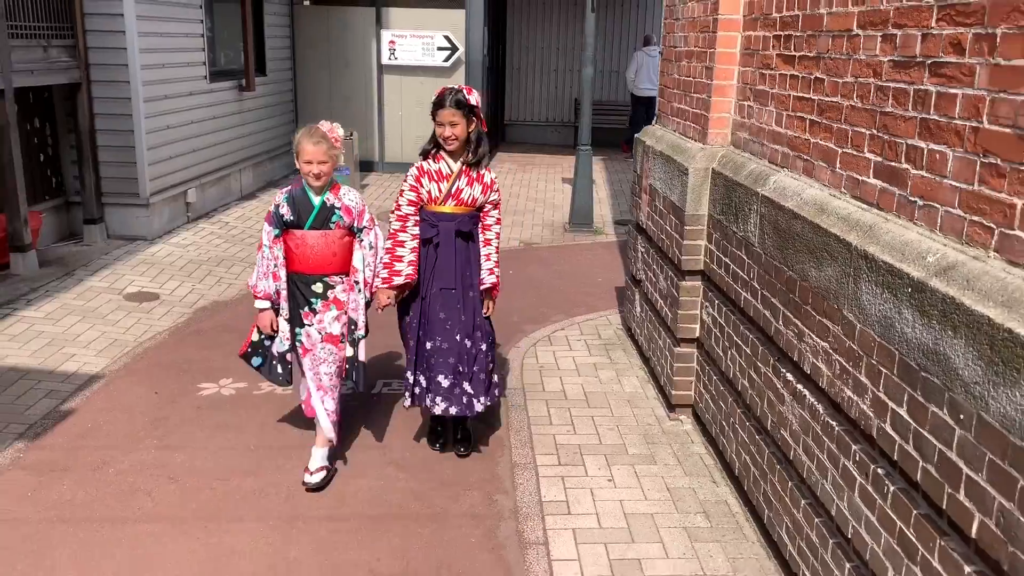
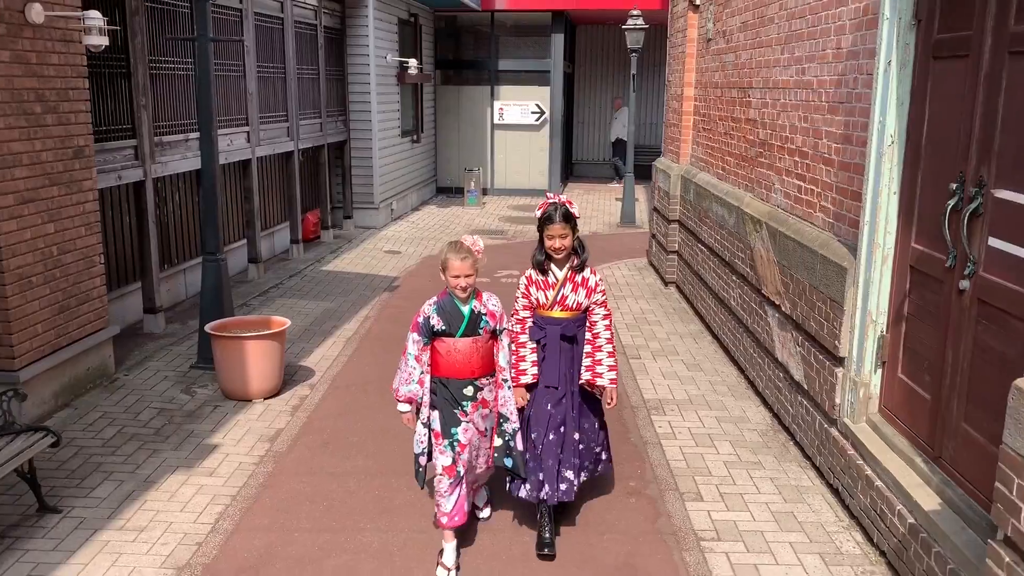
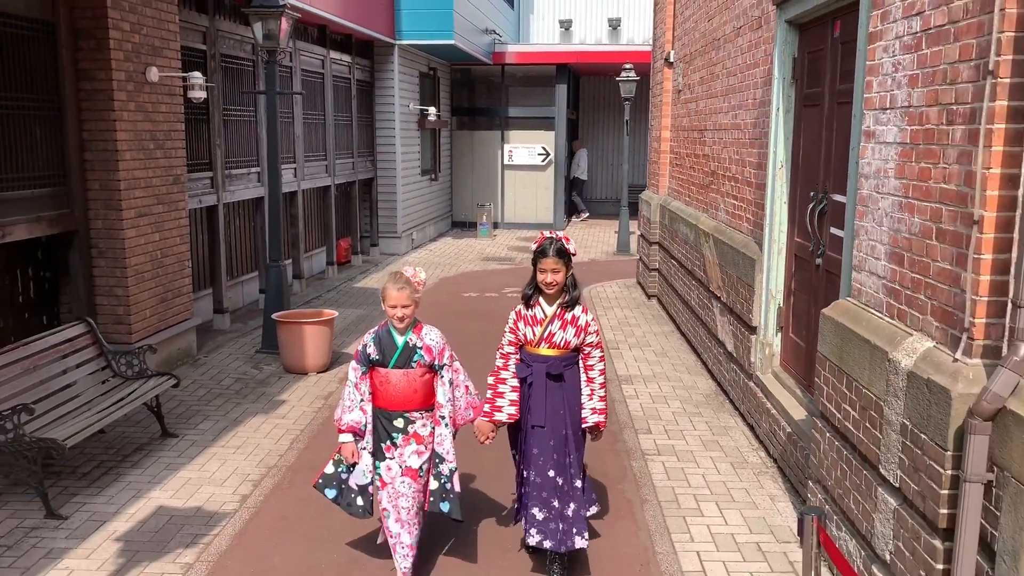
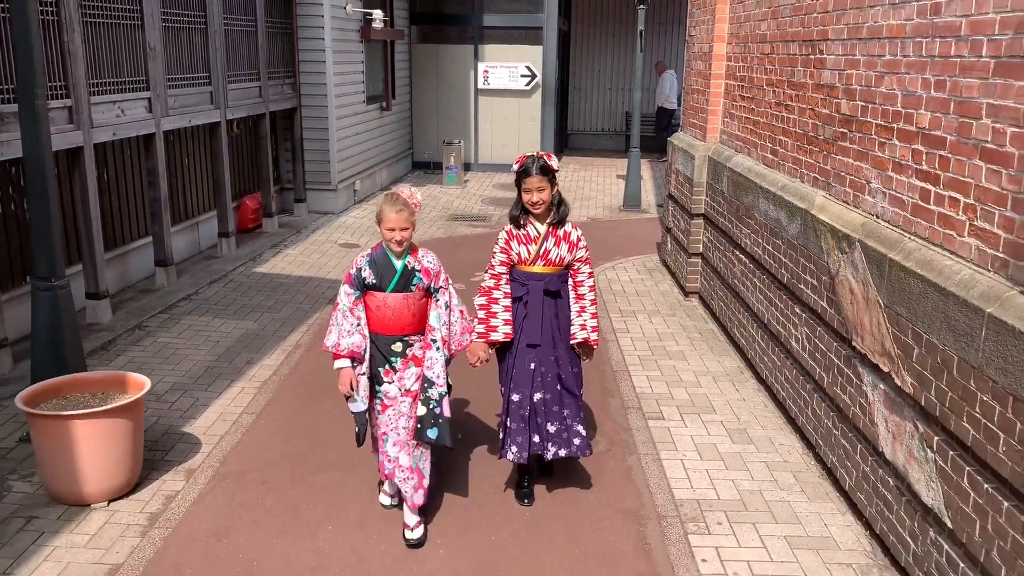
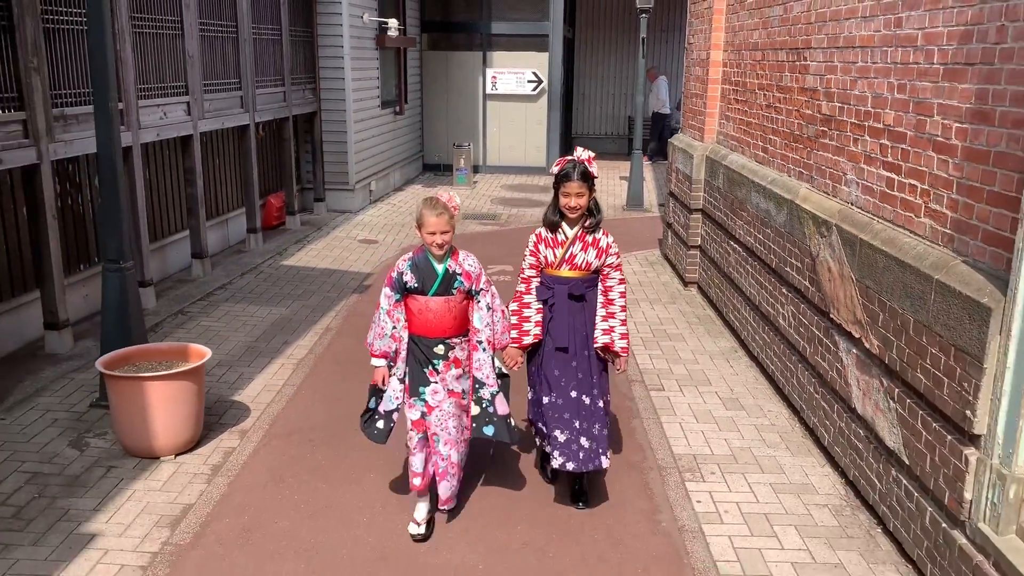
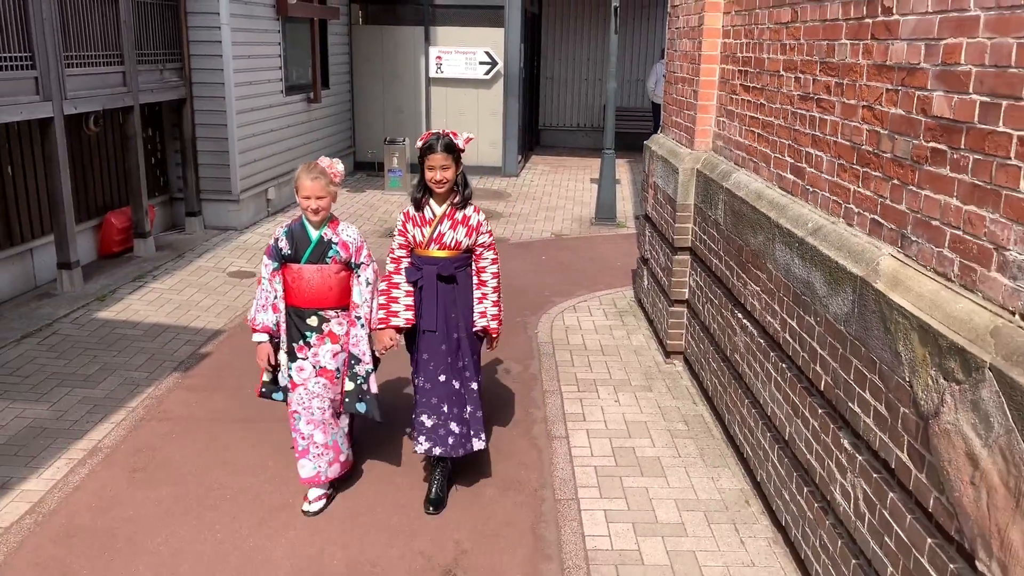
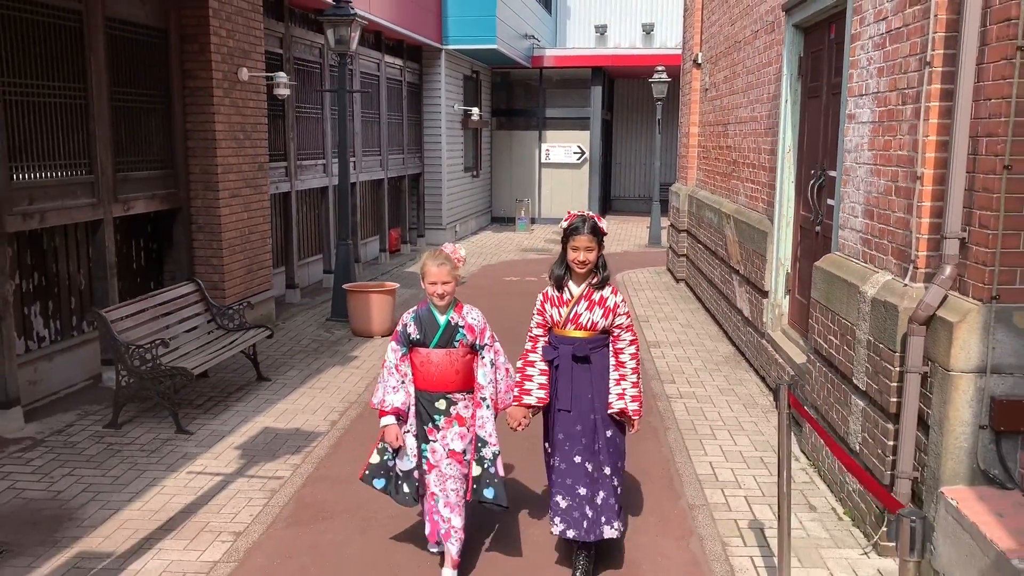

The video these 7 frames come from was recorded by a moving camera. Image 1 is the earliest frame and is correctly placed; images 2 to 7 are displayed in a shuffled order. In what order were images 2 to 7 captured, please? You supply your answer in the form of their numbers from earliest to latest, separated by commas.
6, 4, 5, 2, 3, 7
